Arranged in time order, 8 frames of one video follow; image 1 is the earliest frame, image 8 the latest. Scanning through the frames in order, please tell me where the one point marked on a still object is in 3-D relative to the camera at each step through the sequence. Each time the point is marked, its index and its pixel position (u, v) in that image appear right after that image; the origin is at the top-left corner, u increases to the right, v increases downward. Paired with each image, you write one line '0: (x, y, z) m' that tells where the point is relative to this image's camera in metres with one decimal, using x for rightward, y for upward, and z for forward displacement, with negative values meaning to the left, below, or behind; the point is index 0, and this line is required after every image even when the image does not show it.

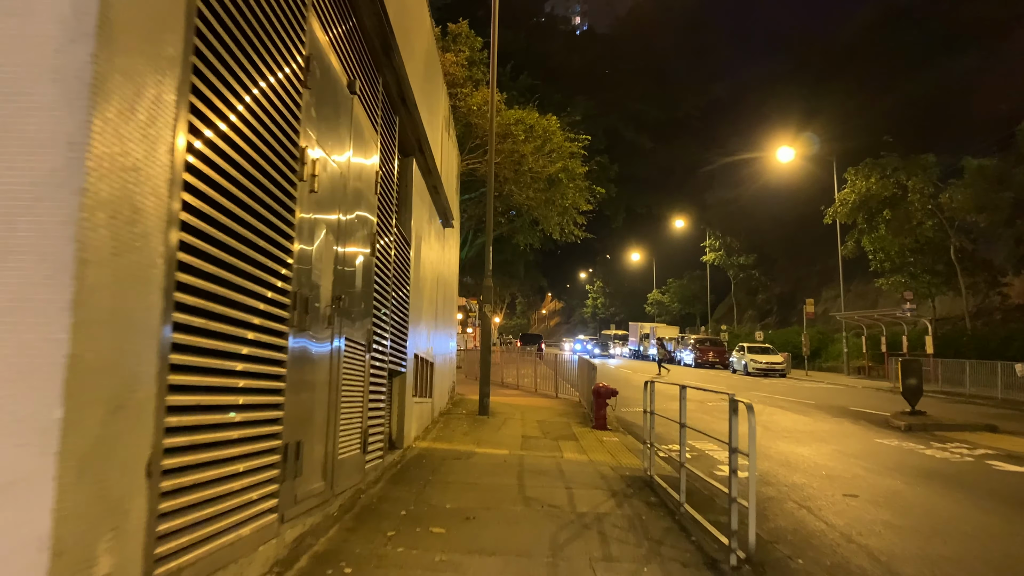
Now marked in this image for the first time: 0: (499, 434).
0: (-0.2, -1.8, +12.0) m
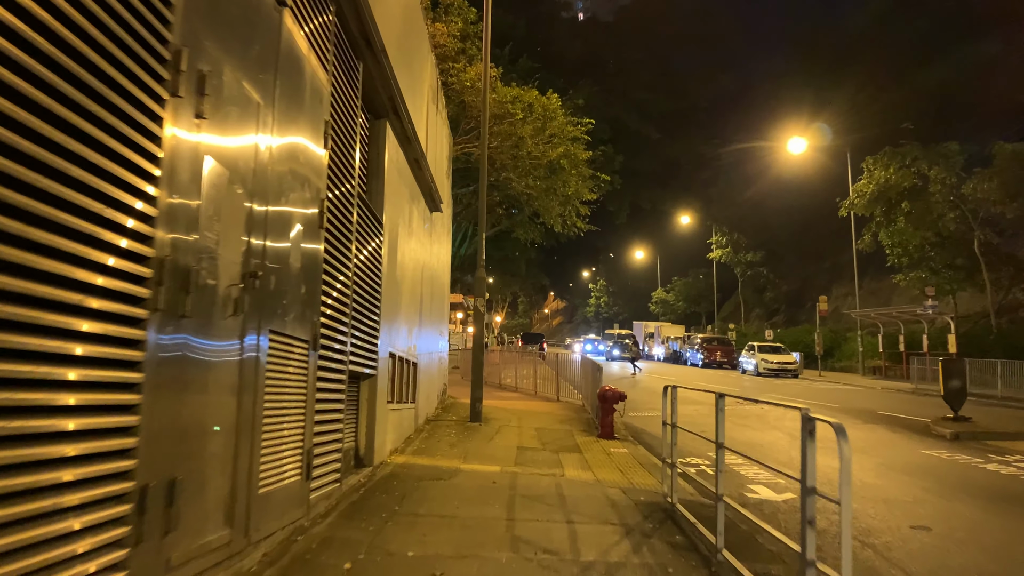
0: (-0.2, -1.7, +10.4) m
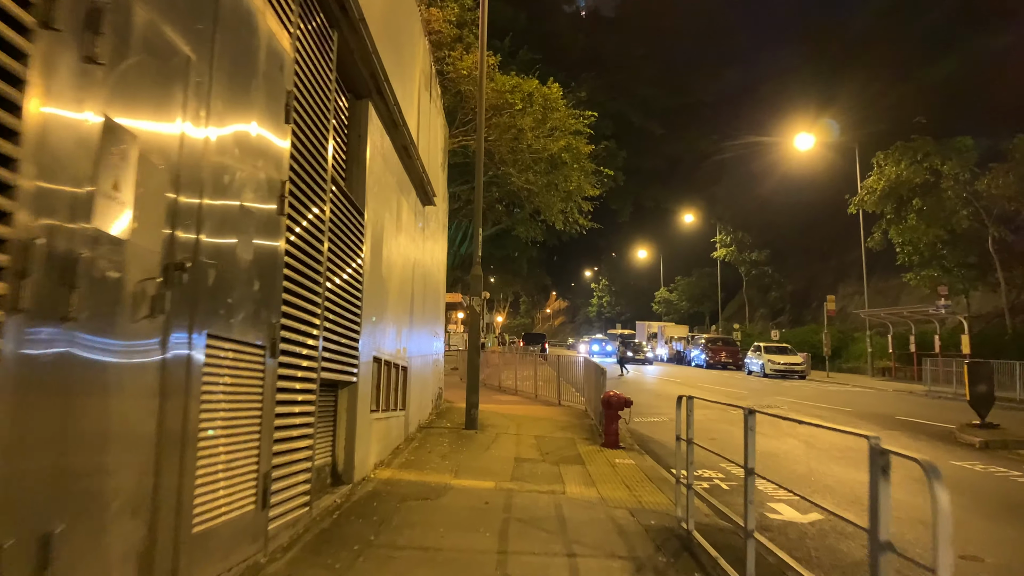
0: (-0.2, -1.6, +9.6) m
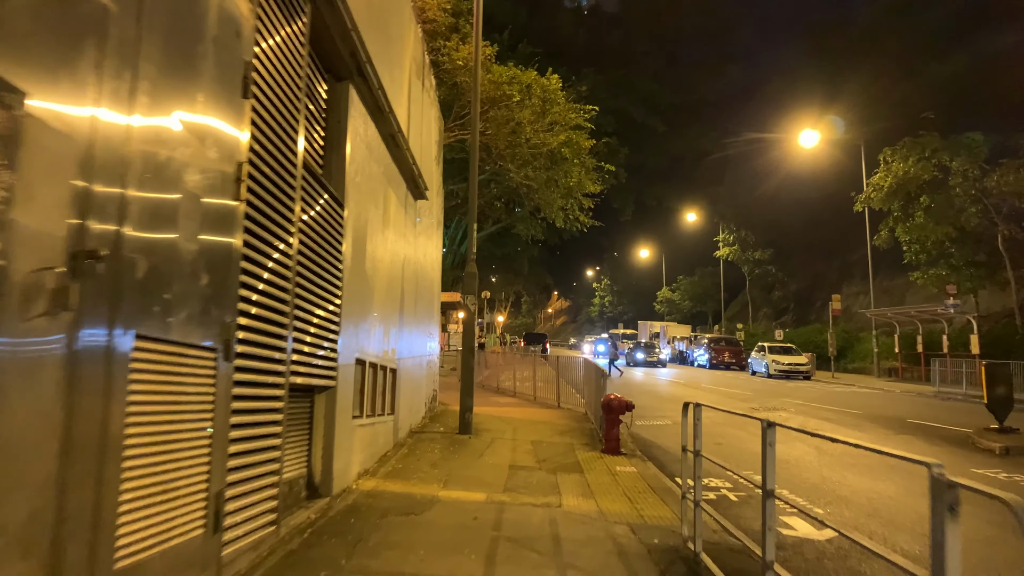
0: (-0.3, -1.6, +9.1) m
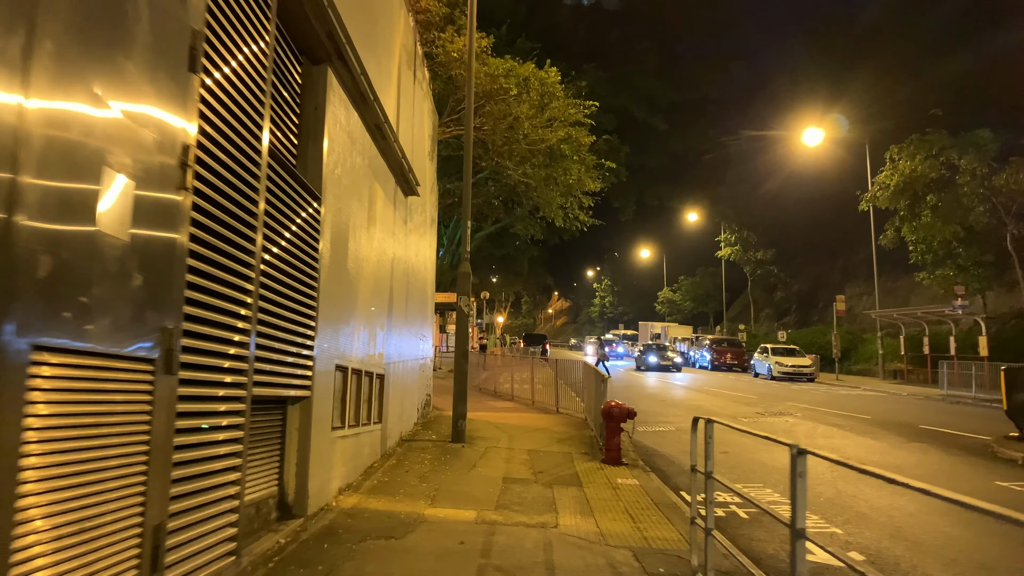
0: (-0.3, -1.6, +8.5) m
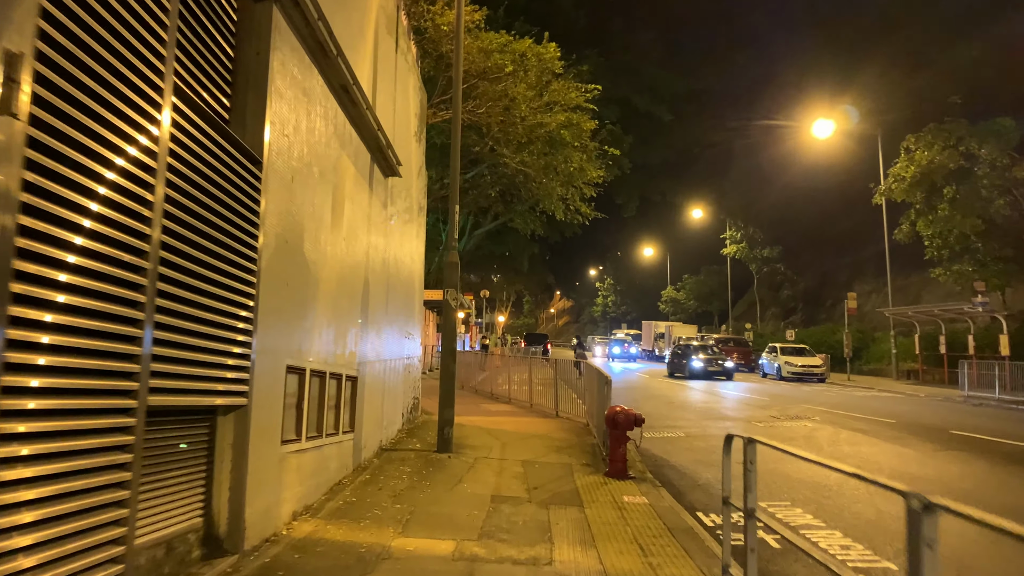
0: (-0.4, -1.5, +7.4) m
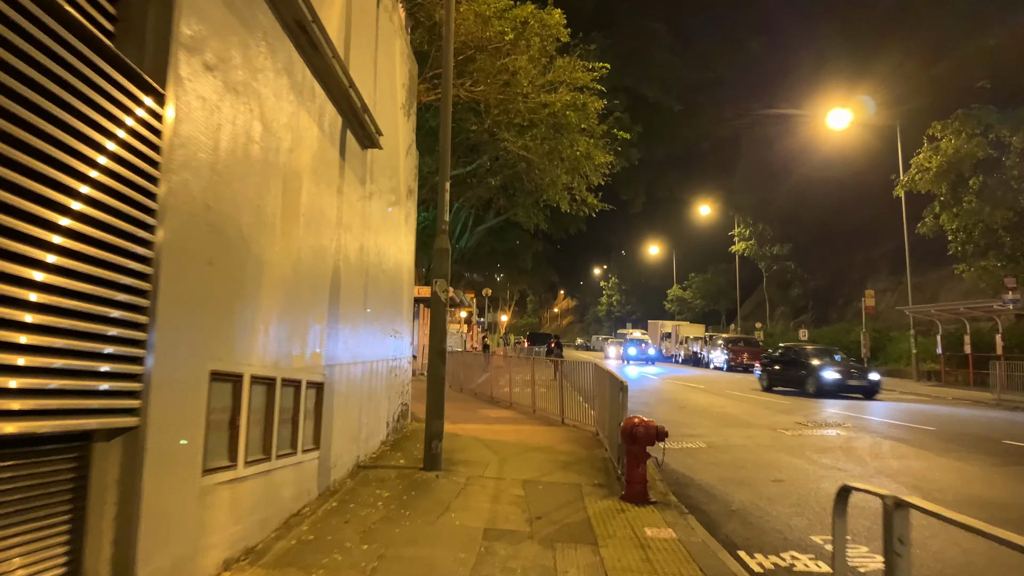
0: (-0.4, -1.5, +6.0) m
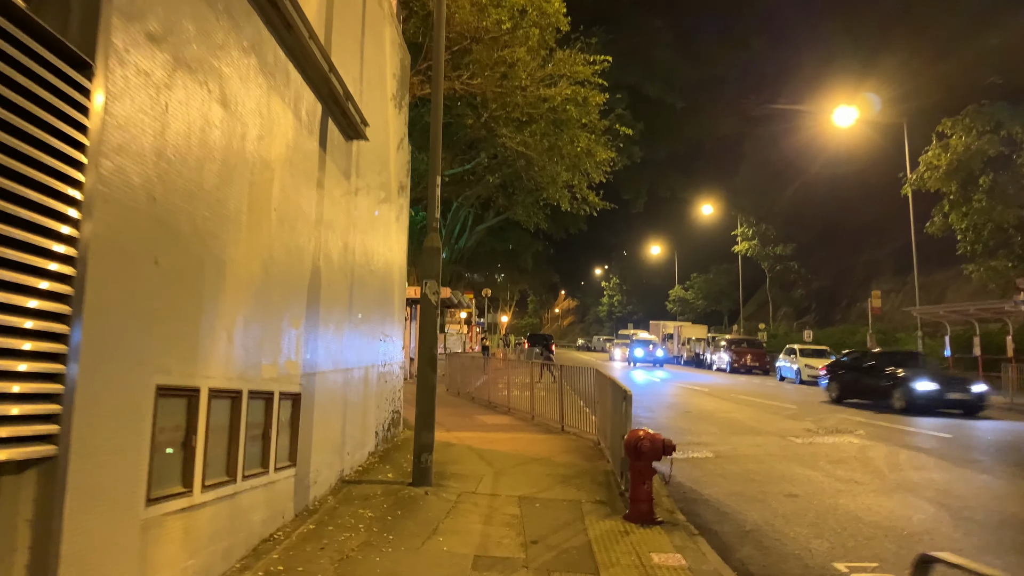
0: (-0.5, -1.5, +5.4) m
